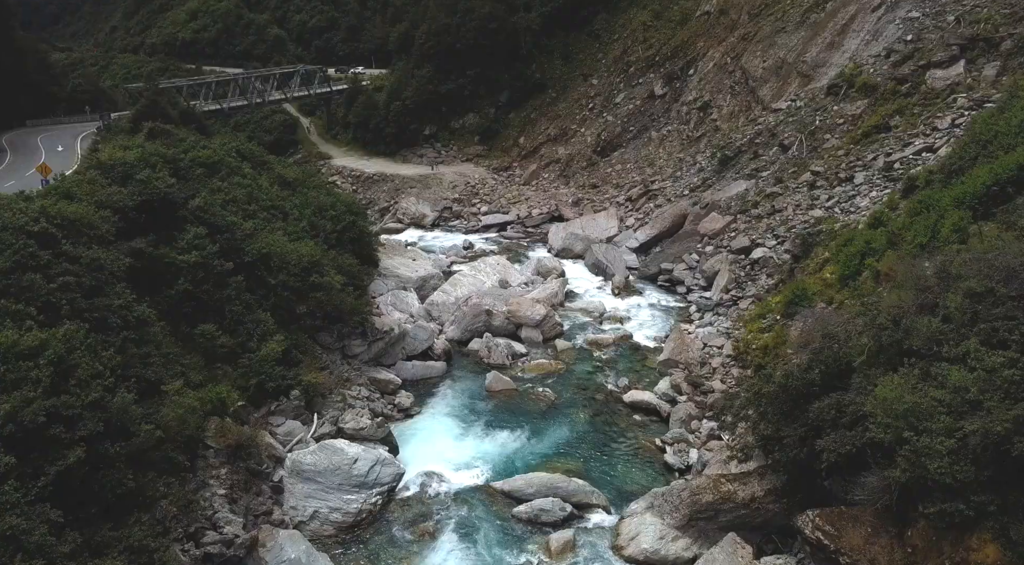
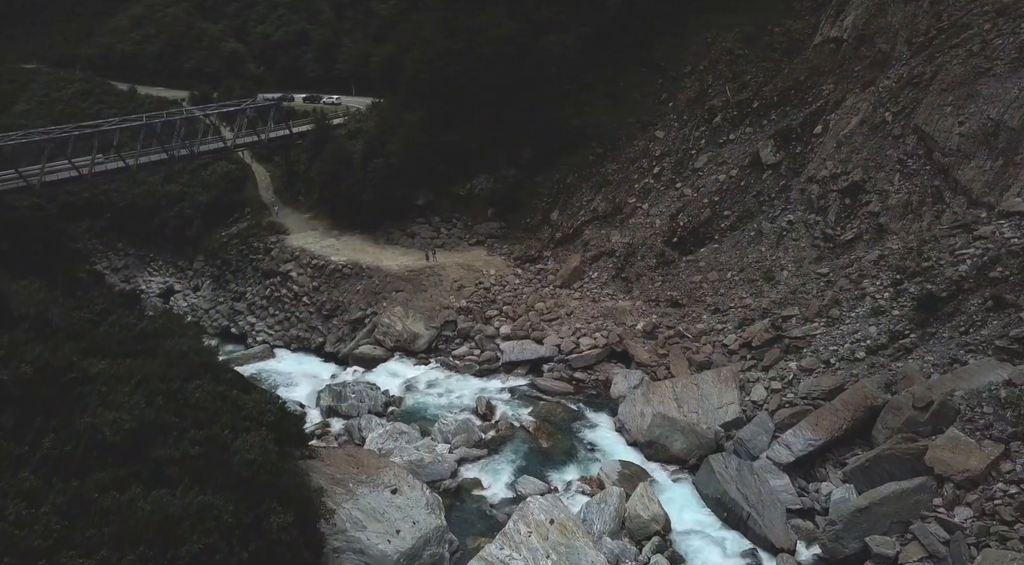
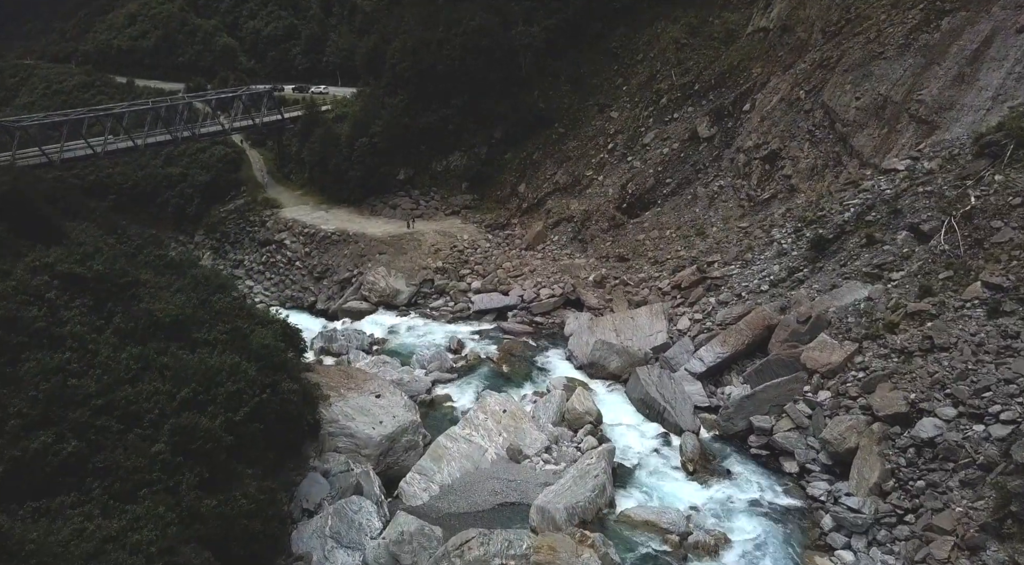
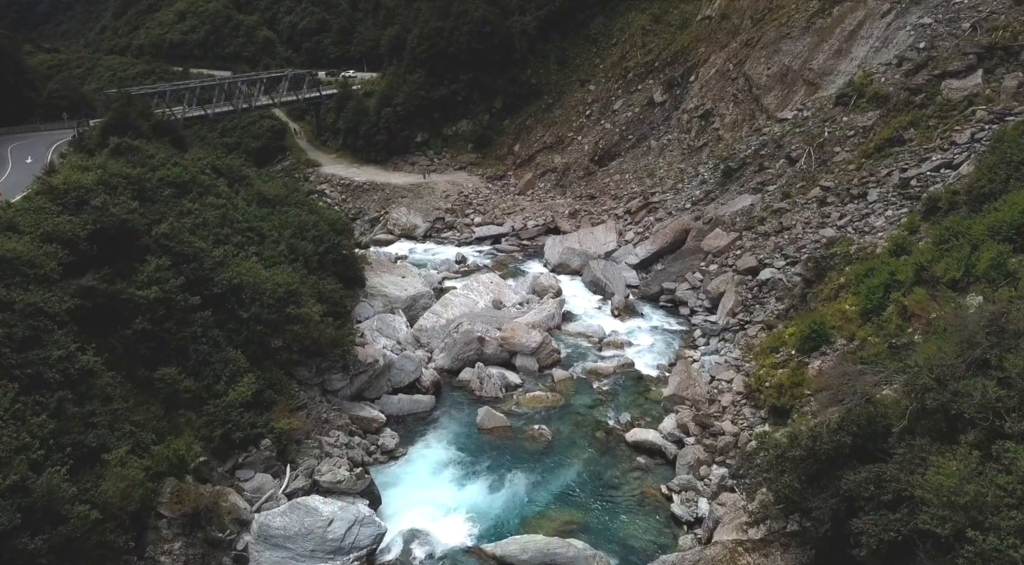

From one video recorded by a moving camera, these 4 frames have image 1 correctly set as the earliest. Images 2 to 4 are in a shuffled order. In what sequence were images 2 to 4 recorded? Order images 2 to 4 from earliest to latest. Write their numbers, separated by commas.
4, 3, 2
